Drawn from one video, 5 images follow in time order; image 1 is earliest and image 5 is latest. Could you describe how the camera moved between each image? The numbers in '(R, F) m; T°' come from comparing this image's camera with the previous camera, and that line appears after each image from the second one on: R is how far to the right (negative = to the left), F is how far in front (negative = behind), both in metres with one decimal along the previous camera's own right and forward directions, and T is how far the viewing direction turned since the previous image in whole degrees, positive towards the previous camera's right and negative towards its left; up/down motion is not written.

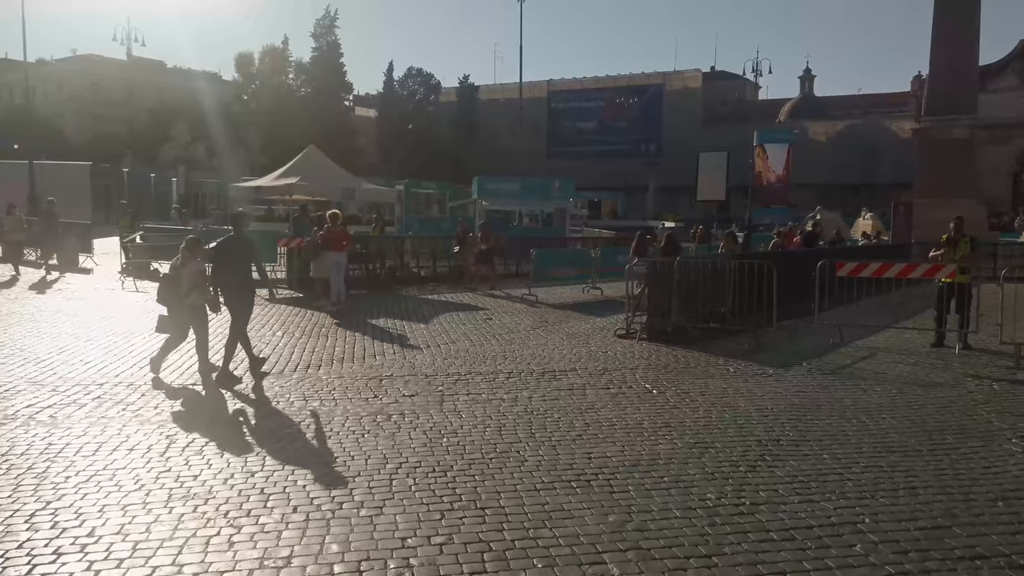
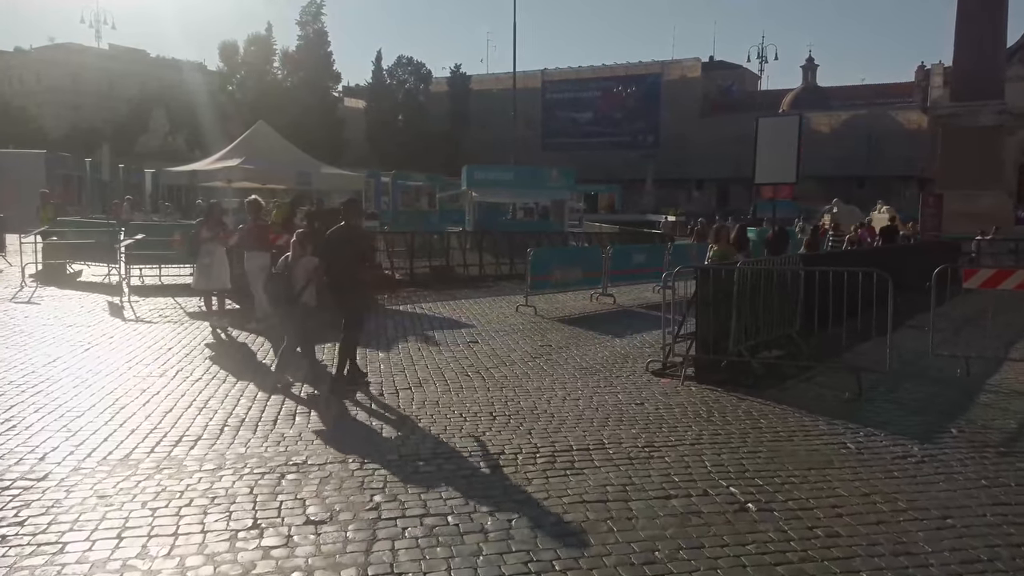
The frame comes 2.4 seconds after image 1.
(0.0, +3.7) m; 0°
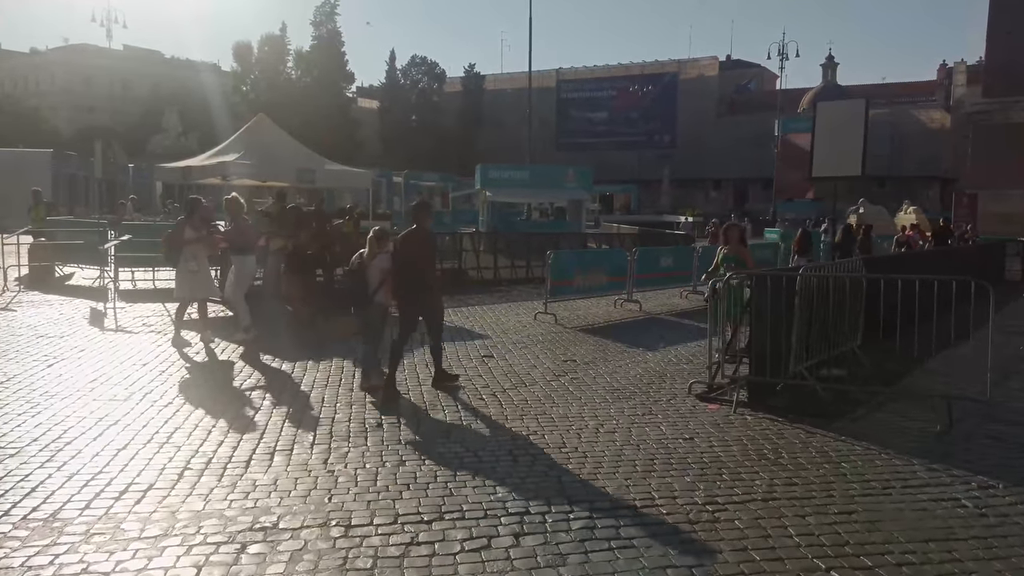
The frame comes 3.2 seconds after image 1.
(-0.1, +1.3) m; -1°
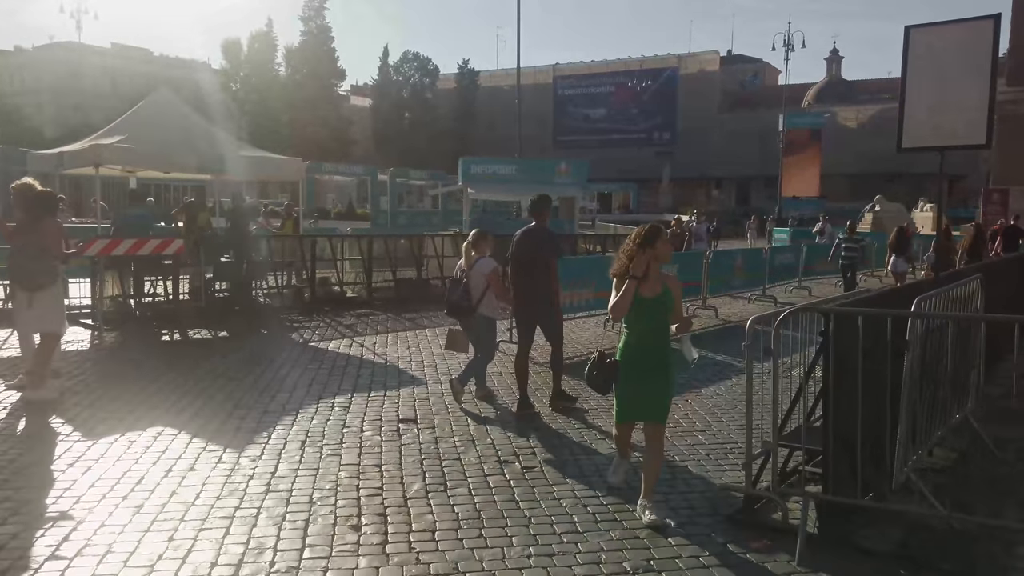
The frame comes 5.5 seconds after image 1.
(+0.6, +3.3) m; 0°
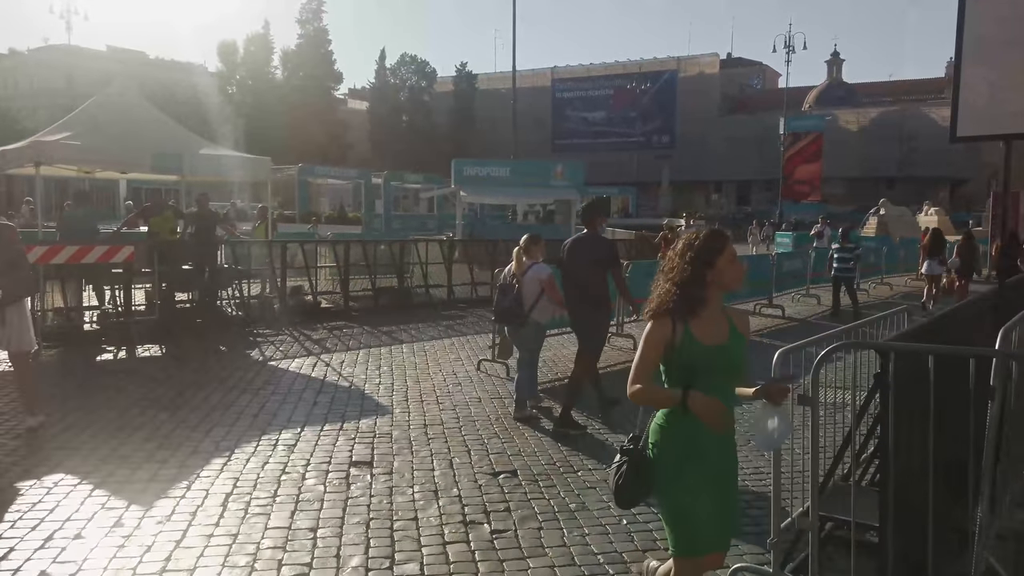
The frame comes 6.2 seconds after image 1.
(+0.2, +1.1) m; 0°
